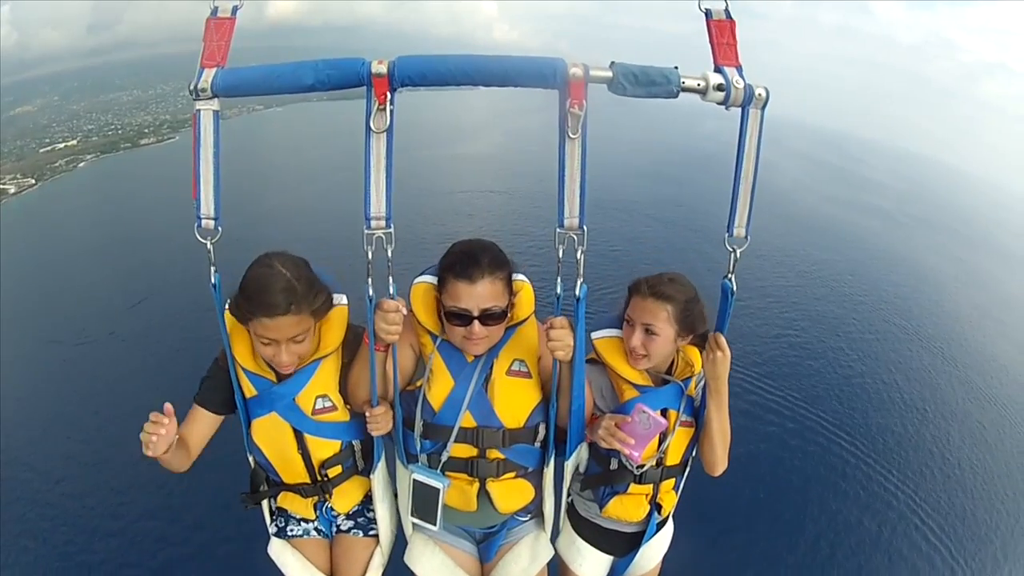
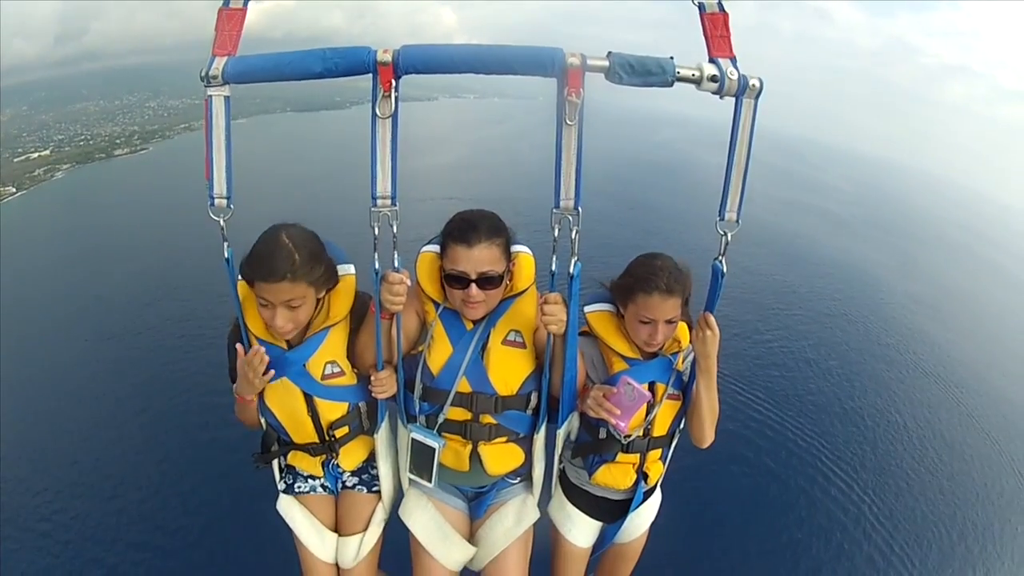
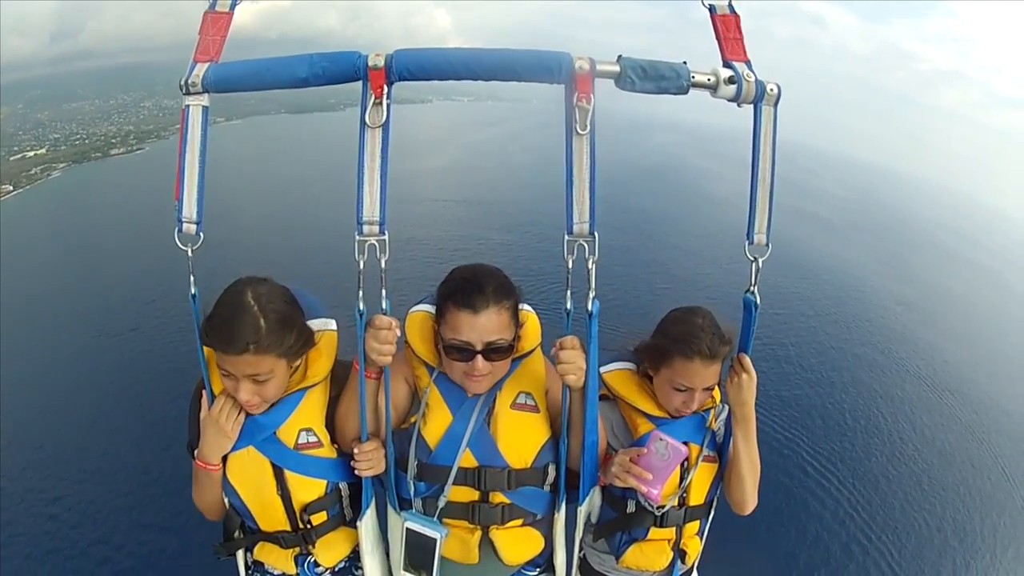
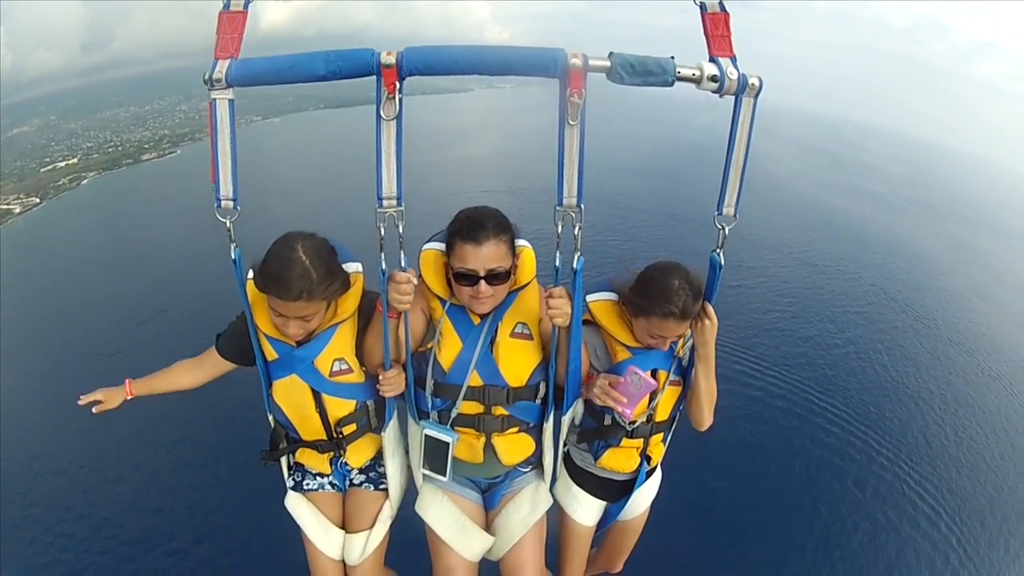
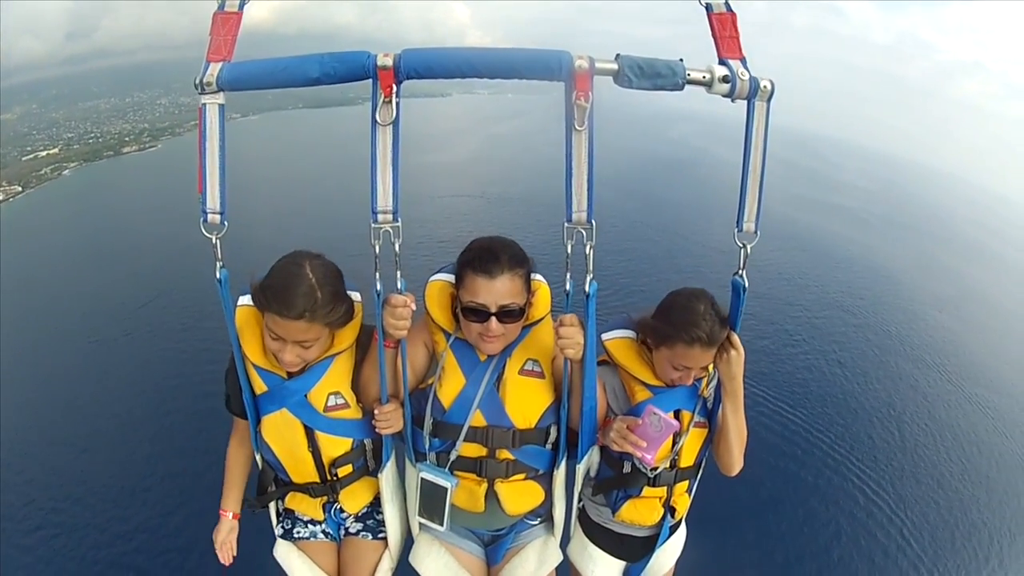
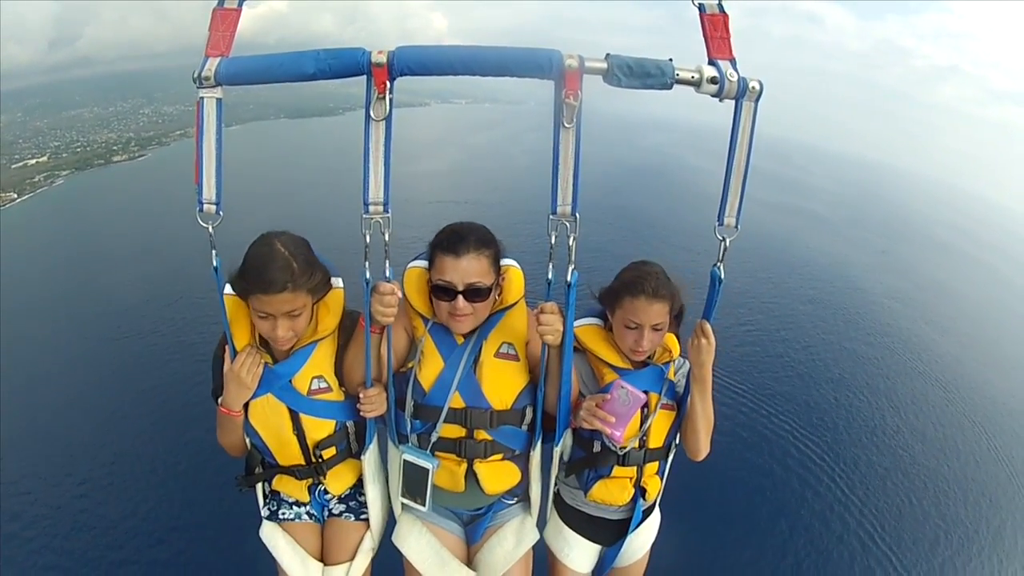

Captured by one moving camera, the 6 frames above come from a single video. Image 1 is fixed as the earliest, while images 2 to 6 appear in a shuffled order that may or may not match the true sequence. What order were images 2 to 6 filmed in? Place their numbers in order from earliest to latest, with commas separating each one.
4, 5, 2, 3, 6
